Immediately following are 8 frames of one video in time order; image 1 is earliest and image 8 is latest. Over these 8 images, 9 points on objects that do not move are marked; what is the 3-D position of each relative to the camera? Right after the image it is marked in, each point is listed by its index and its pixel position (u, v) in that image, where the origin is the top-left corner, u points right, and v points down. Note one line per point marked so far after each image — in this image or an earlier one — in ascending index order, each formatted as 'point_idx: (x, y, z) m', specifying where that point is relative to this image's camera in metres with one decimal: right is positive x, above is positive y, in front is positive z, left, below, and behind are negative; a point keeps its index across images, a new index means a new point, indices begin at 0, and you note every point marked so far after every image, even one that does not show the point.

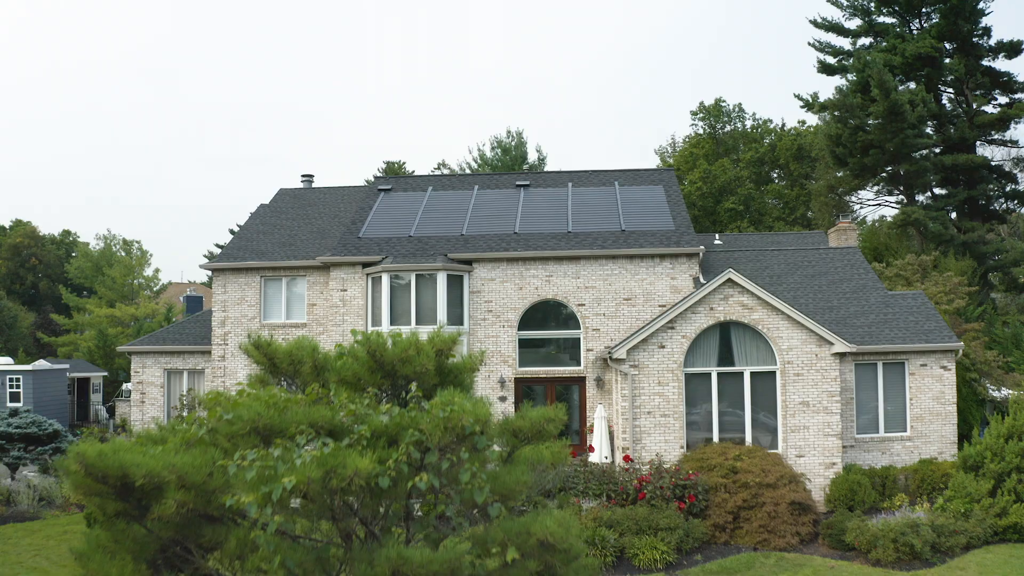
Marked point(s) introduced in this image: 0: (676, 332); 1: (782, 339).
0: (+3.5, -0.9, +16.8) m
1: (+5.8, -1.1, +17.0) m
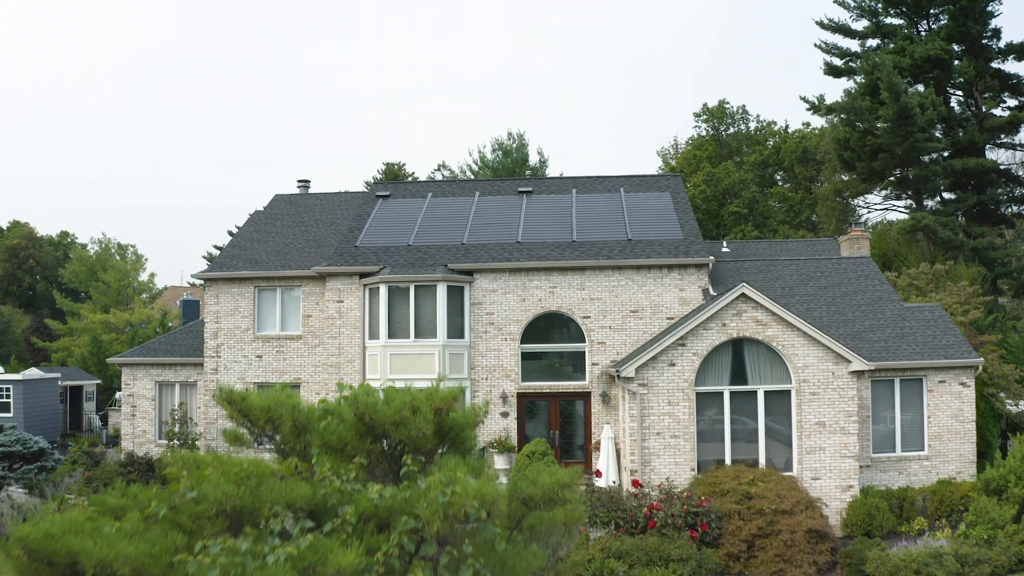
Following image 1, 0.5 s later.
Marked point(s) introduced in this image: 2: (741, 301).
0: (+3.5, -1.2, +16.1) m
1: (+5.8, -1.4, +16.2) m
2: (+4.6, -0.3, +16.1) m
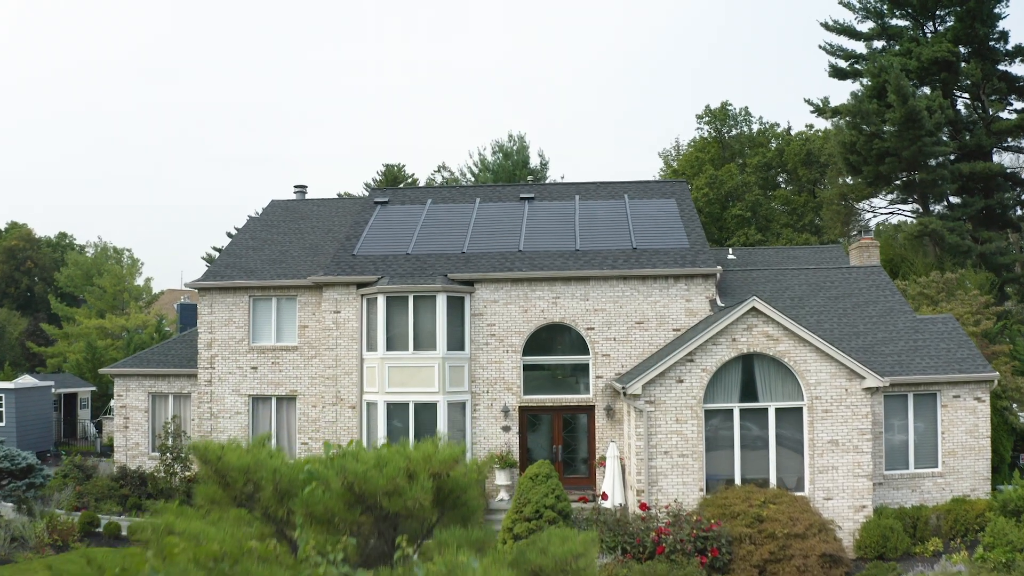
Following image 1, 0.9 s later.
0: (+3.6, -1.5, +15.5) m
1: (+5.9, -1.7, +15.7) m
2: (+4.7, -0.5, +15.5) m
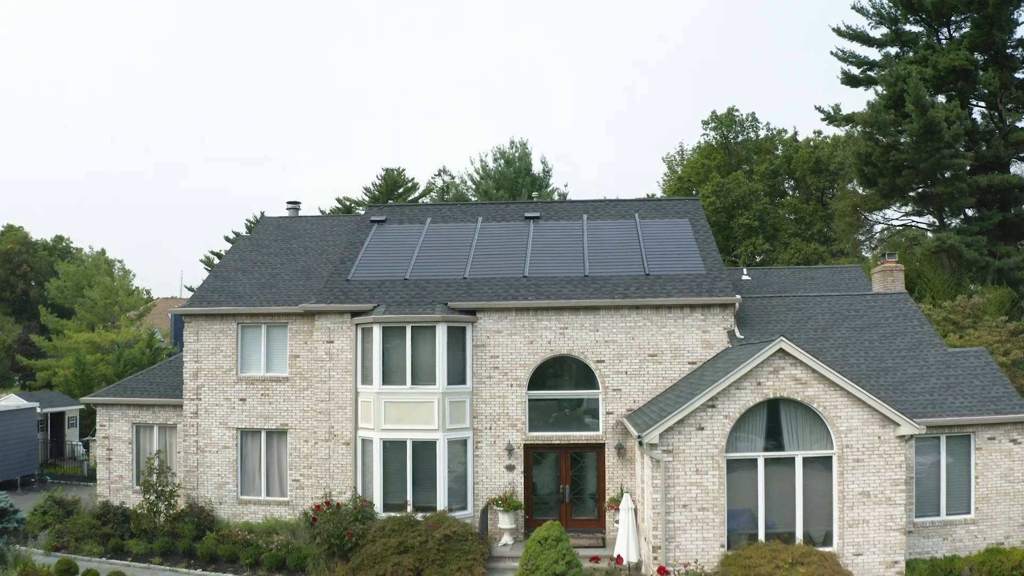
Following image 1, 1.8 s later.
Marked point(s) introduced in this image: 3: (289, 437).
0: (+3.7, -2.2, +14.3) m
1: (+6.0, -2.4, +14.5) m
2: (+4.8, -1.3, +14.3) m
3: (-5.5, -3.7, +19.7) m
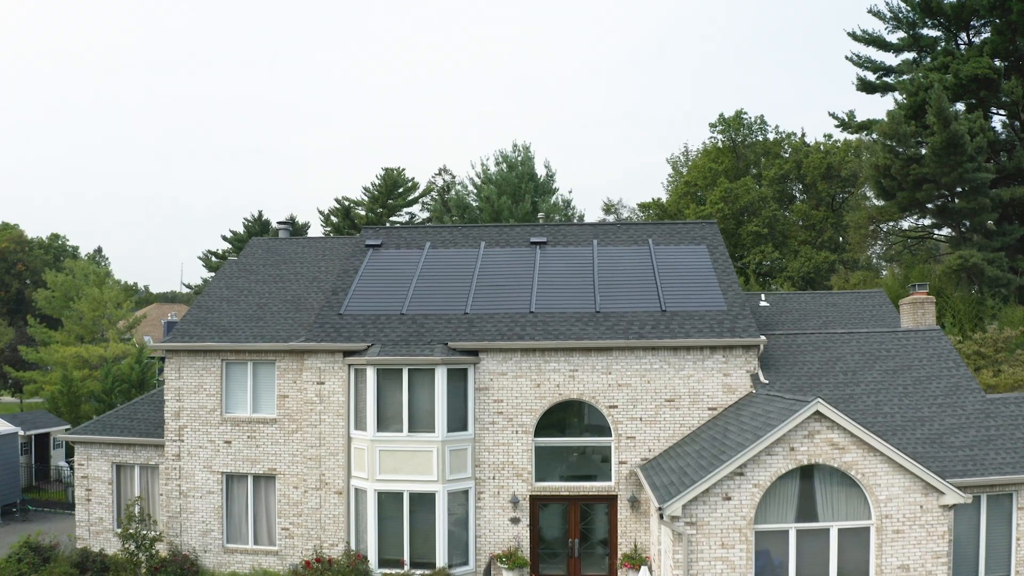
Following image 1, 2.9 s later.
0: (+3.8, -3.1, +12.9) m
1: (+6.1, -3.3, +13.1) m
2: (+4.9, -2.1, +12.9) m
3: (-5.4, -4.5, +18.4) m
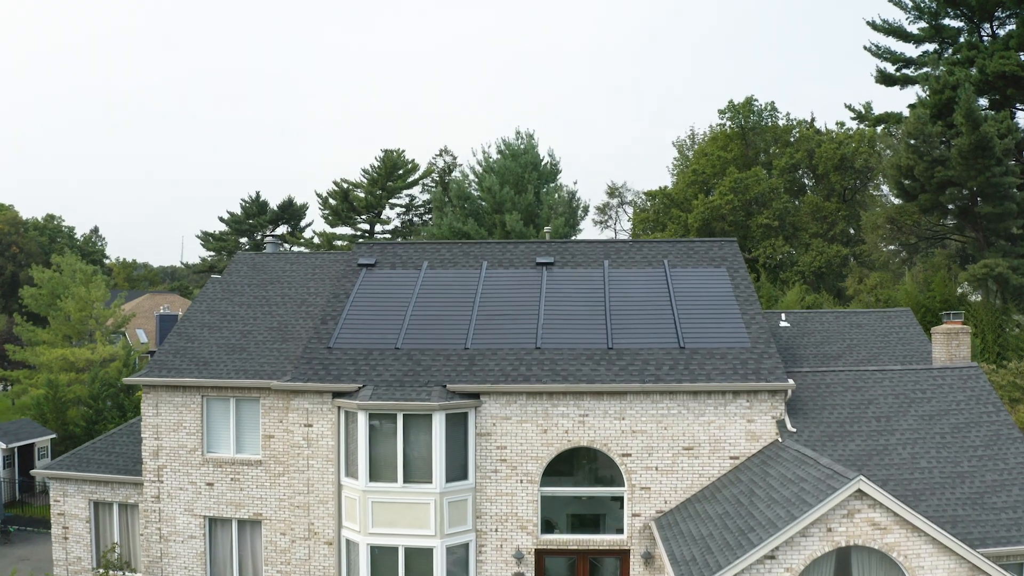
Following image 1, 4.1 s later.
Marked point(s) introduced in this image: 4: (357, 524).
0: (+3.9, -4.0, +11.6) m
1: (+6.2, -4.2, +11.8) m
2: (+5.0, -3.0, +11.6) m
3: (-5.4, -5.2, +17.1) m
4: (-3.1, -4.7, +15.9) m
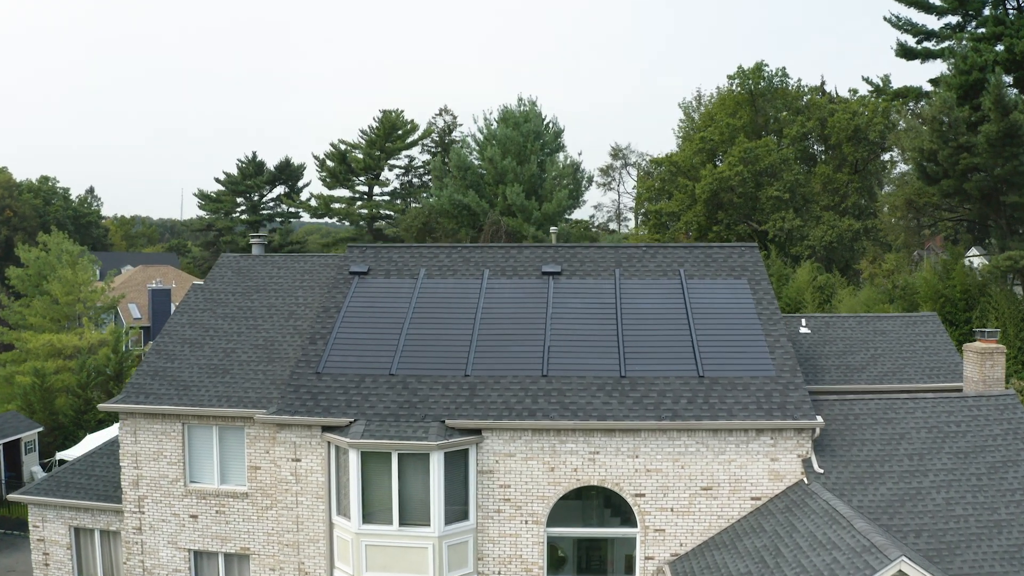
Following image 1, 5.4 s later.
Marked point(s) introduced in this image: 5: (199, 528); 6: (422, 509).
0: (+4.0, -4.8, +10.5) m
1: (+6.2, -4.9, +10.7) m
2: (+5.1, -3.8, +10.4) m
3: (-5.3, -5.6, +16.1) m
4: (-3.0, -5.2, +14.8) m
5: (-6.4, -4.9, +16.2) m
6: (-1.6, -4.0, +14.4) m
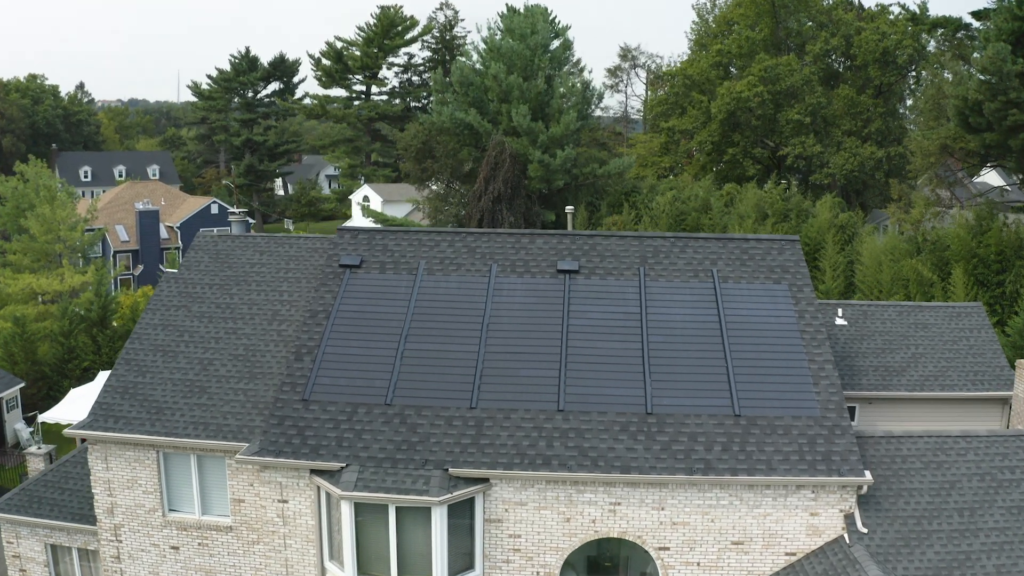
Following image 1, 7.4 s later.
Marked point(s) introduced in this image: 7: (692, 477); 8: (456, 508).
0: (+4.1, -5.9, +9.3) m
1: (+6.4, -6.1, +9.5) m
2: (+5.2, -4.9, +9.1) m
3: (-5.1, -5.8, +14.9) m
4: (-2.9, -5.6, +13.6) m
5: (-6.2, -5.1, +14.9) m
6: (-1.5, -4.5, +13.1) m
7: (+2.9, -3.0, +12.8) m
8: (-0.9, -3.6, +13.1) m
